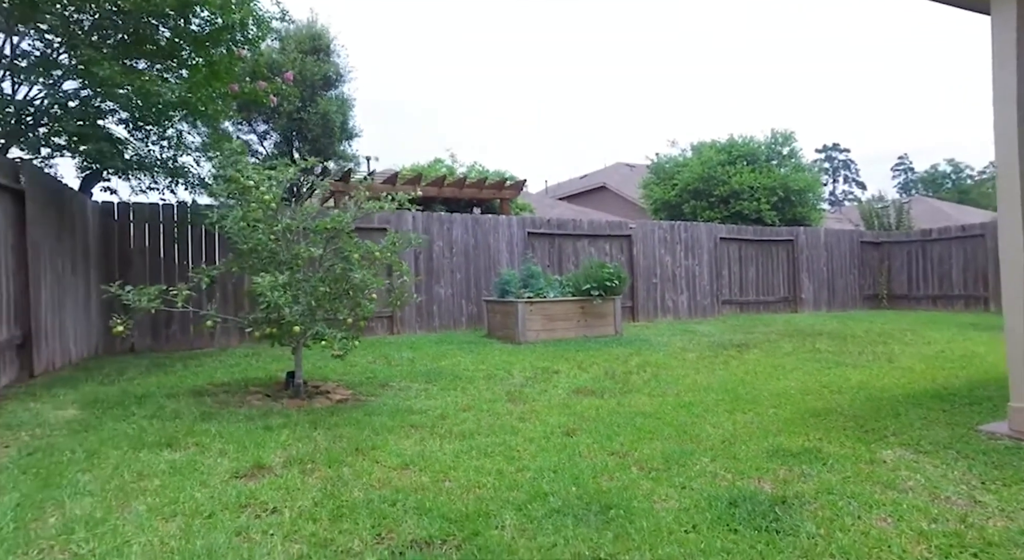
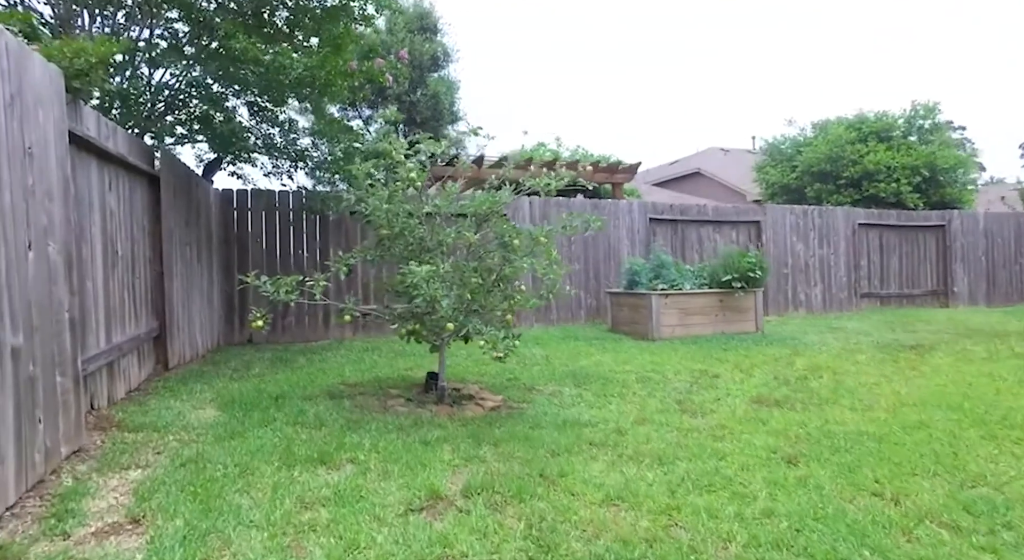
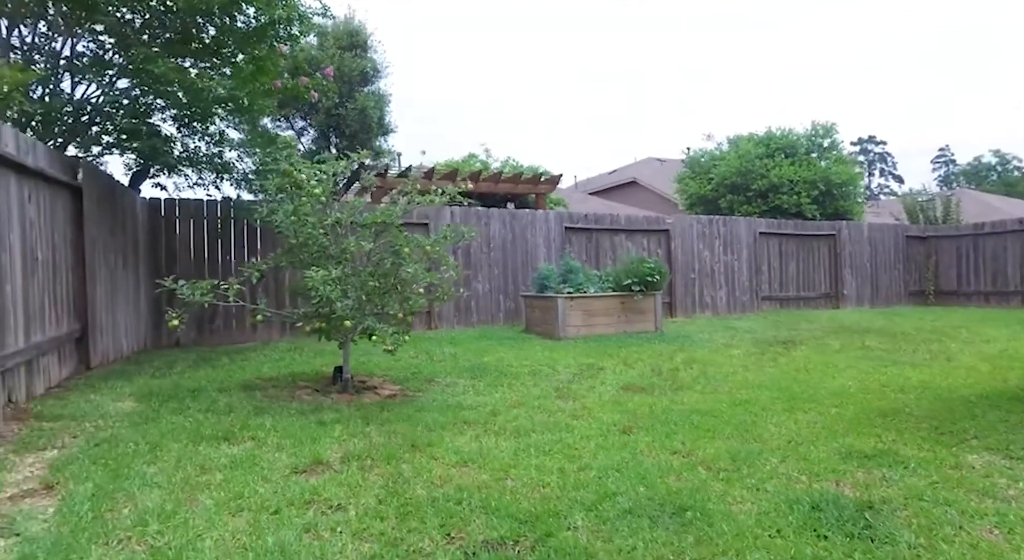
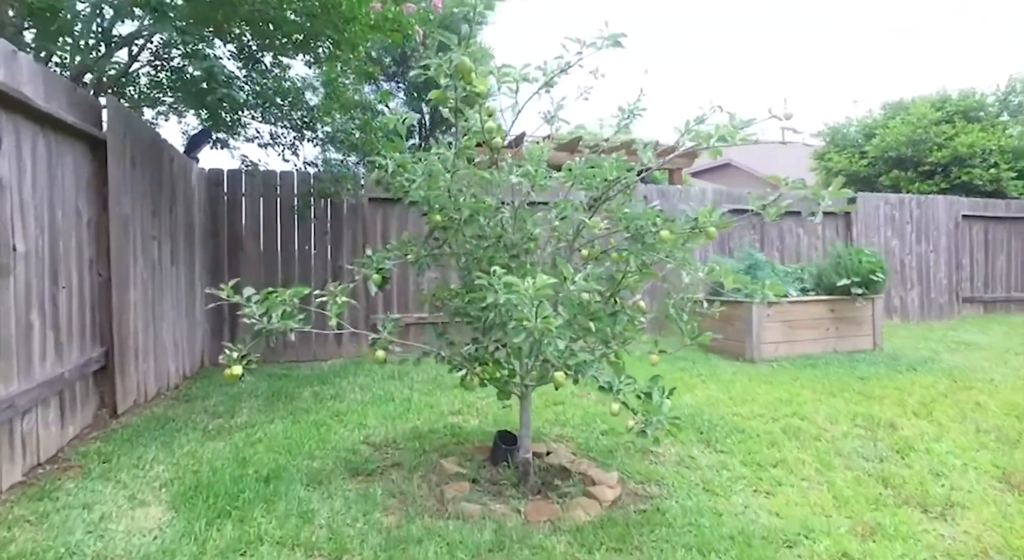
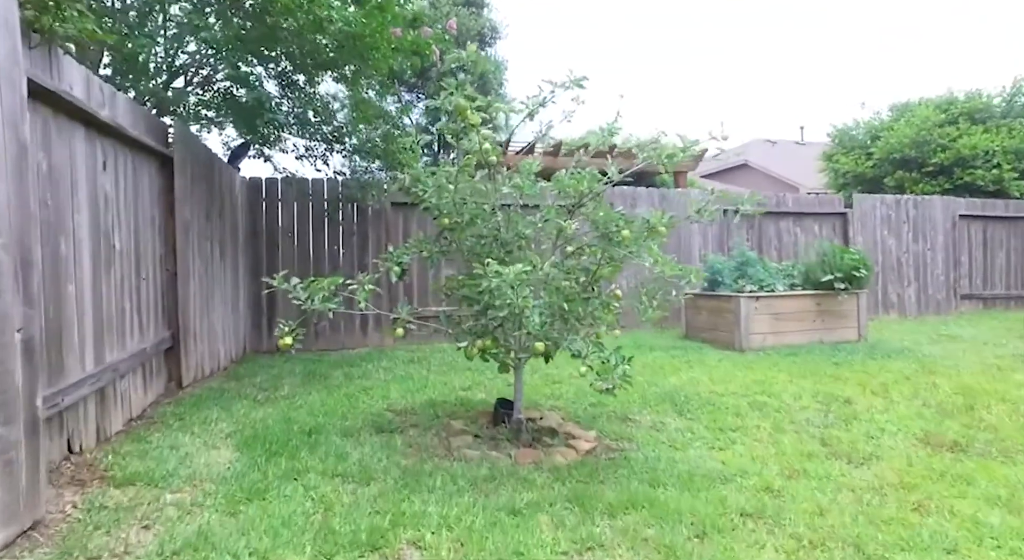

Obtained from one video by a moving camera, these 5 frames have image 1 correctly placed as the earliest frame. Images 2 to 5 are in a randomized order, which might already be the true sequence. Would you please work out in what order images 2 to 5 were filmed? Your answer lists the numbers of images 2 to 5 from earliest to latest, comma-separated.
3, 2, 5, 4
